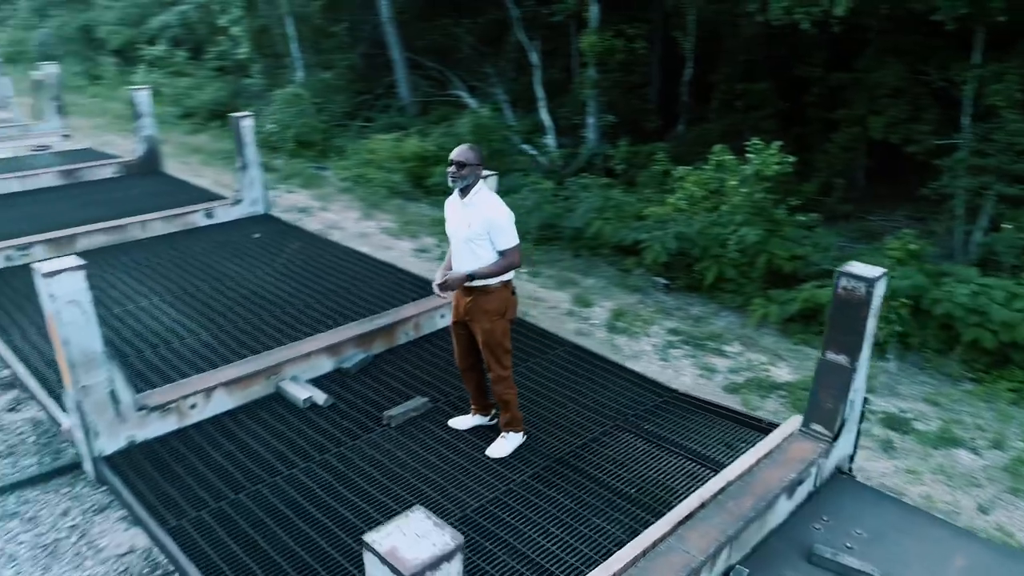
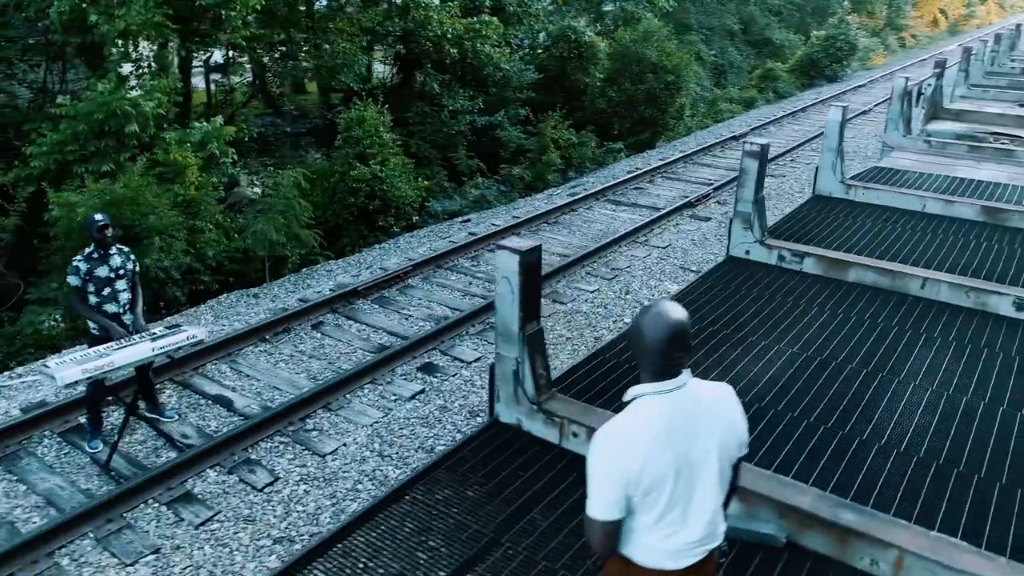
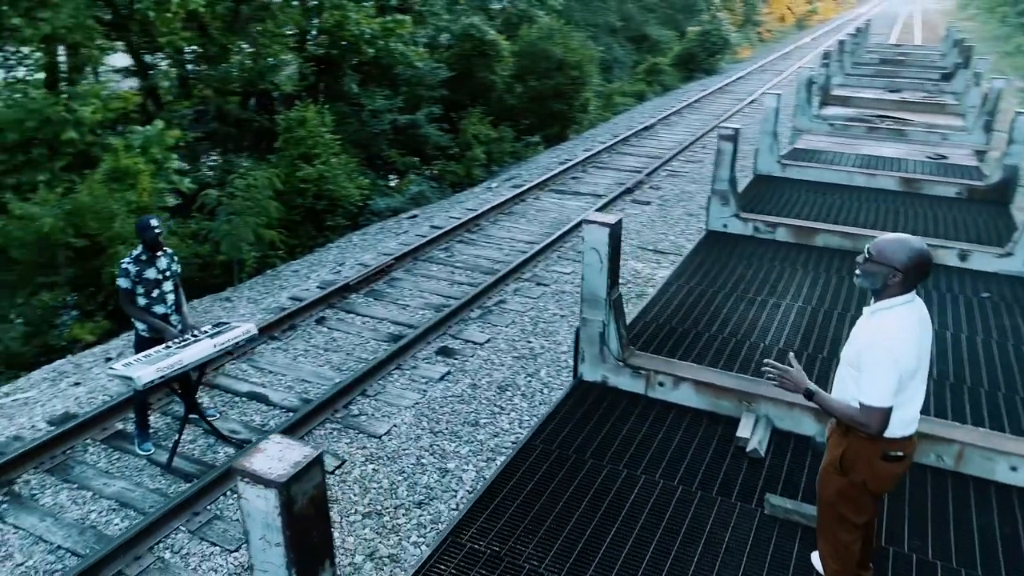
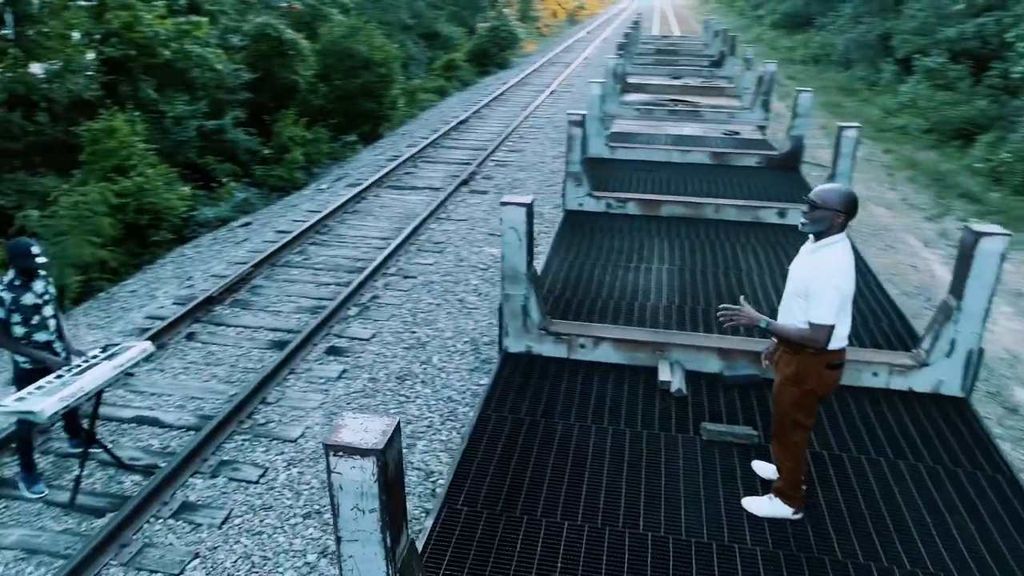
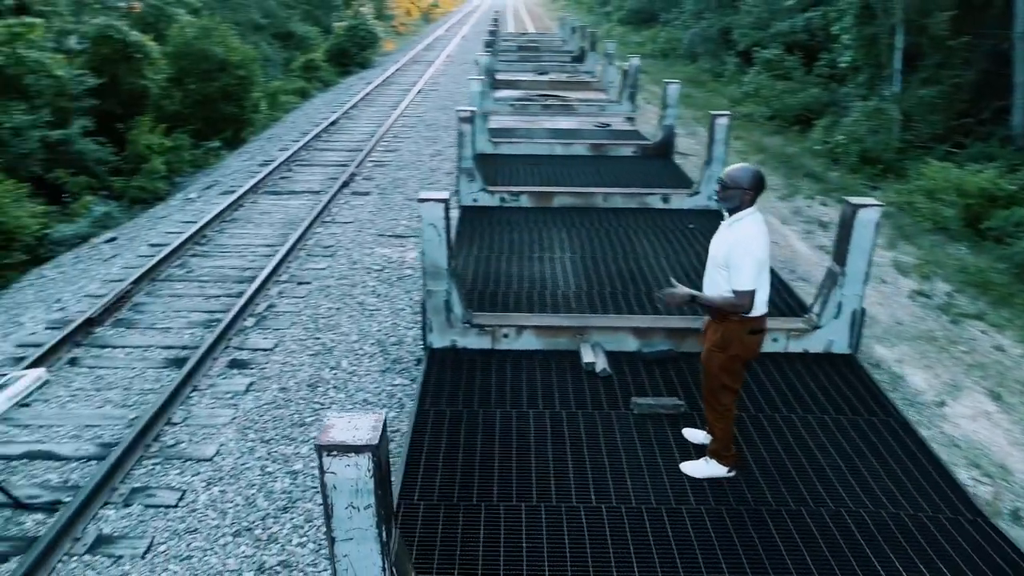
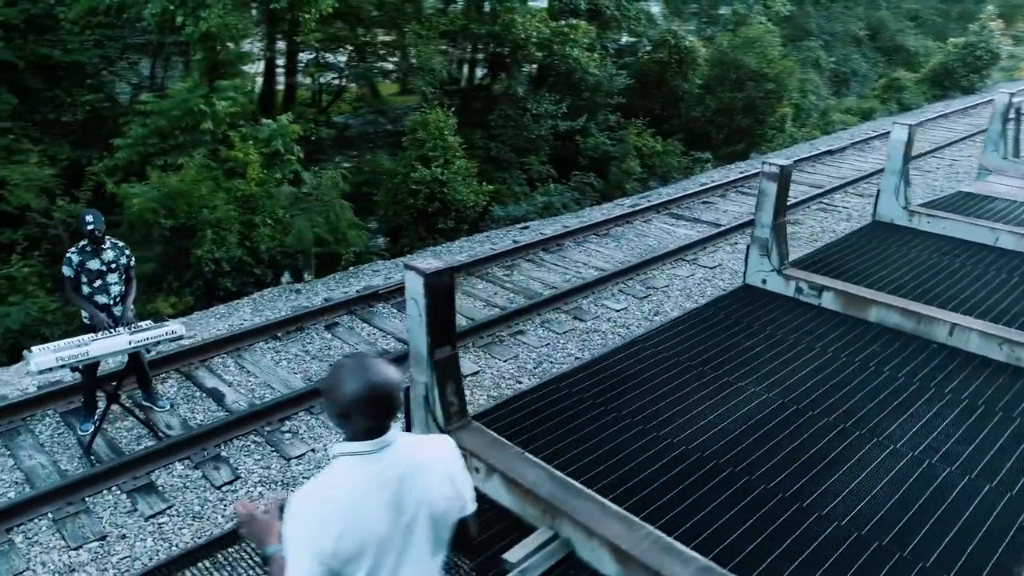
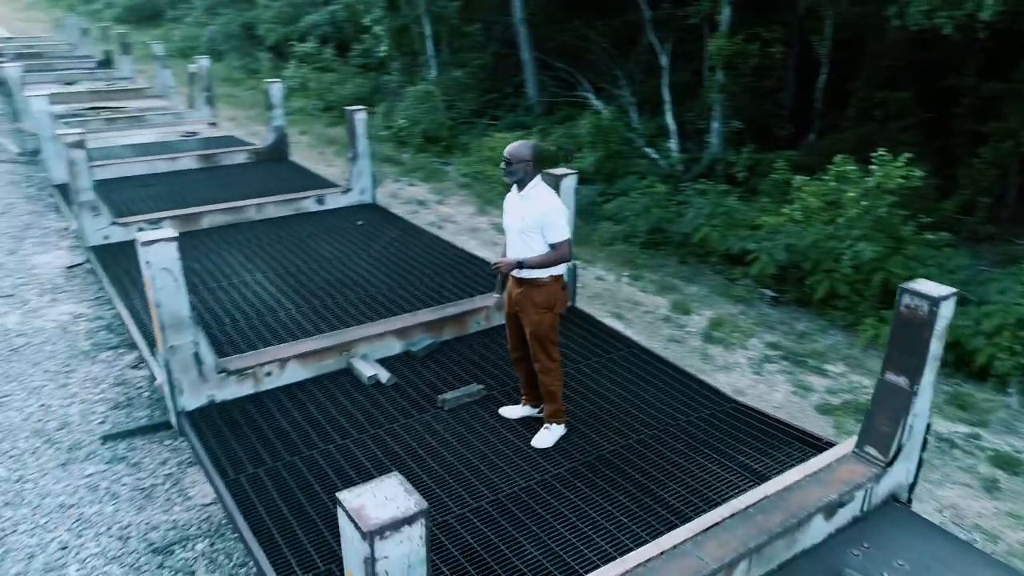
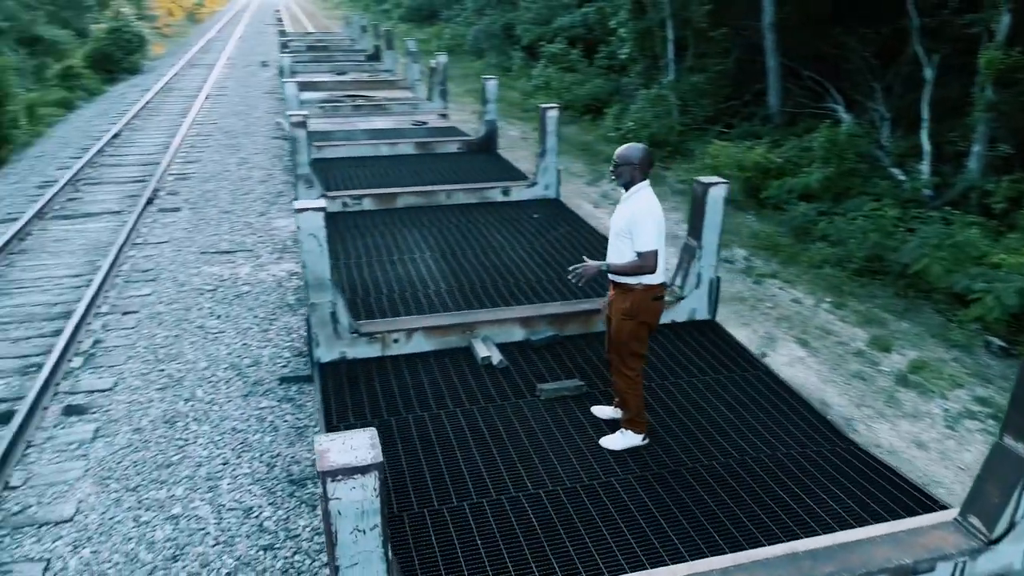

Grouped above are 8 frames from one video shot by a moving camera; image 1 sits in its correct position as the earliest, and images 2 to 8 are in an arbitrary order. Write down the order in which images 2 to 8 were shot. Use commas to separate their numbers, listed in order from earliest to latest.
7, 8, 5, 4, 3, 2, 6
